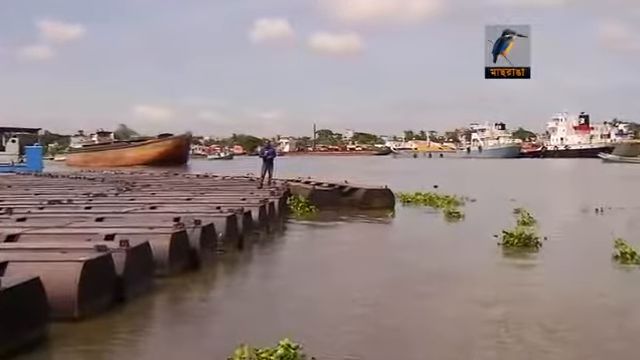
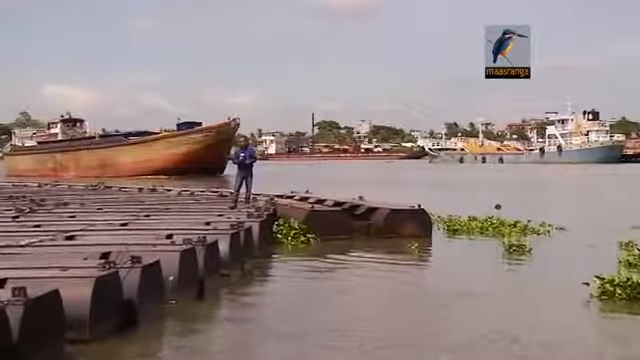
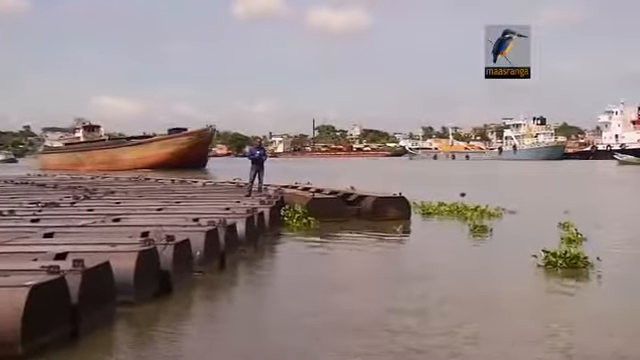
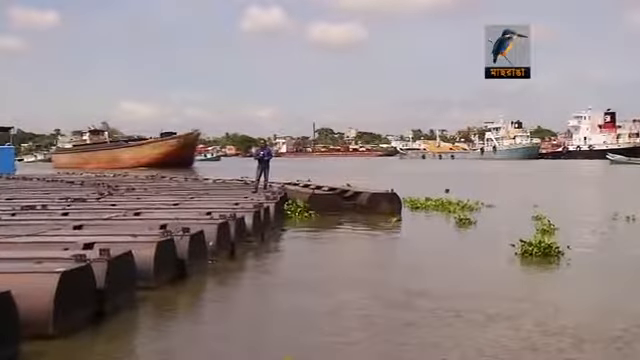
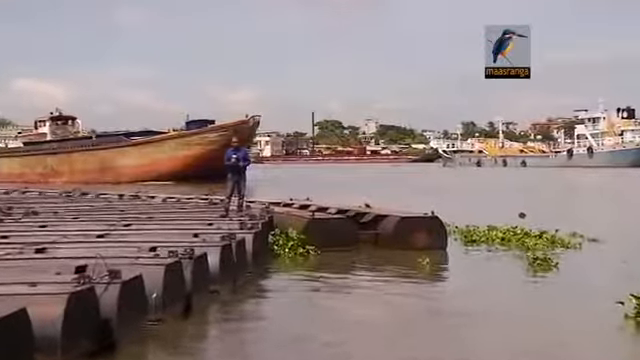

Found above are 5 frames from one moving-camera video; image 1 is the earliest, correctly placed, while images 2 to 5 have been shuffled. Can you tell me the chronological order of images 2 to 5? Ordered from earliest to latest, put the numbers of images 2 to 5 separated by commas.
4, 3, 2, 5
